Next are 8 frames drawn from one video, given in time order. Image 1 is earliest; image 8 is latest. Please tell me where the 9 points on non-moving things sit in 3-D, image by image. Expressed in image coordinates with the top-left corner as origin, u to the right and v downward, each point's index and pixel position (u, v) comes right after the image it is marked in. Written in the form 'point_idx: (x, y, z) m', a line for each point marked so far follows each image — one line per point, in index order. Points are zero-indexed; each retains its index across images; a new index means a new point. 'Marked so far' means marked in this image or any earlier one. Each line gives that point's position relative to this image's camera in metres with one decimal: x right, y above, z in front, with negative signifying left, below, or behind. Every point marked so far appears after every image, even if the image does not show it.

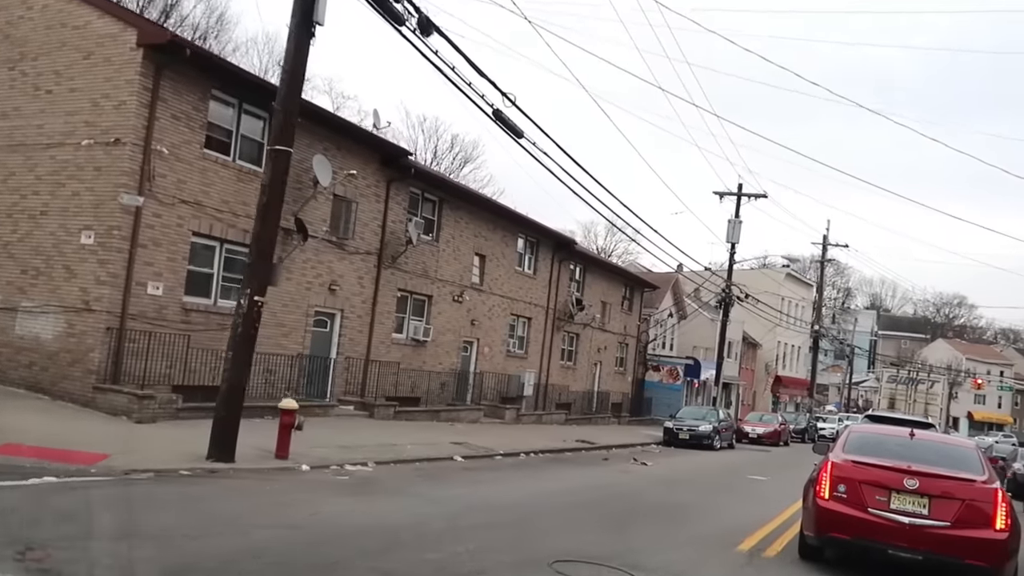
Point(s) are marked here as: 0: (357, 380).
0: (-3.8, -2.3, +19.6) m
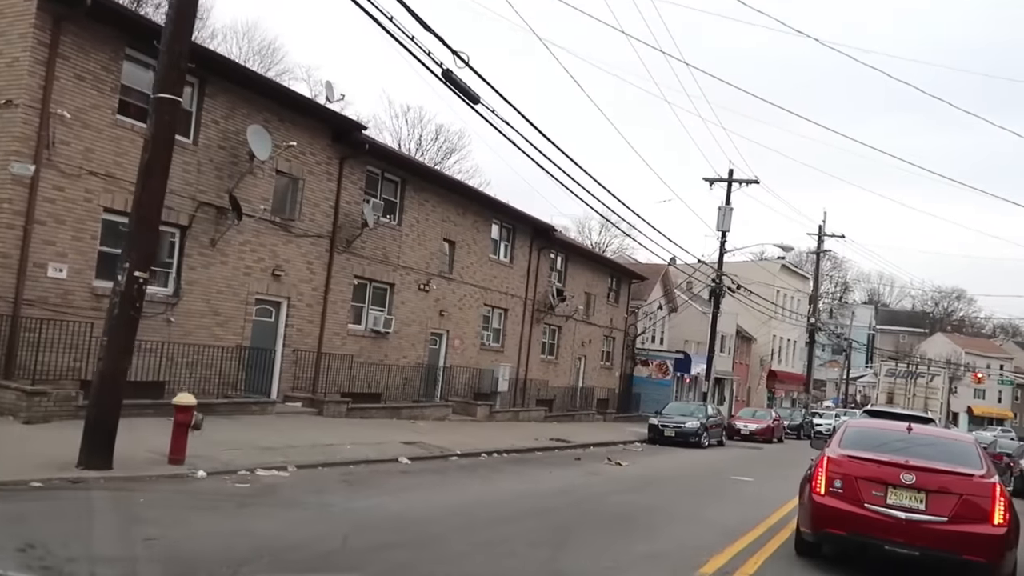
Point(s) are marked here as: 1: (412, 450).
0: (-4.6, -2.0, +18.0) m
1: (-1.8, -2.9, +14.3) m
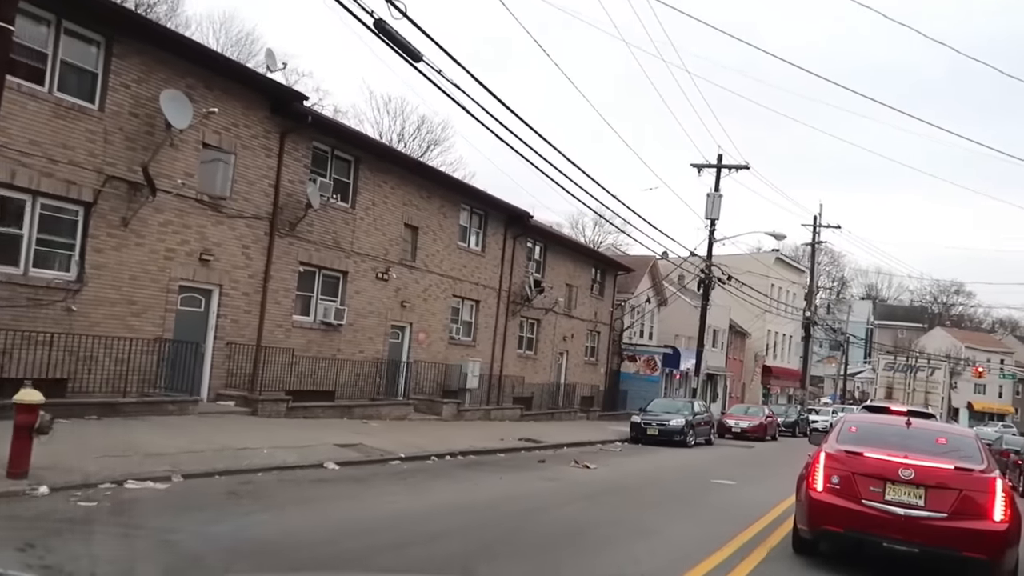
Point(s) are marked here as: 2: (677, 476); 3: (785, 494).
0: (-5.5, -1.7, +16.3) m
1: (-2.6, -2.6, +12.6) m
2: (+3.3, -3.7, +15.5) m
3: (+5.3, -4.0, +15.2) m
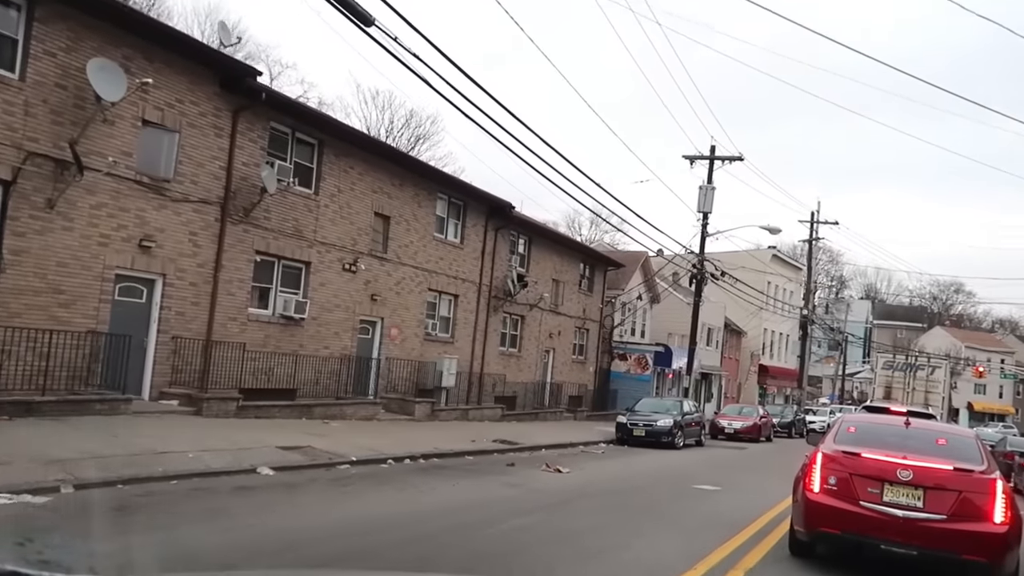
0: (-6.1, -1.5, +15.1) m
1: (-3.2, -2.4, +11.4) m
2: (+2.7, -3.5, +14.3) m
3: (+4.7, -3.8, +14.1) m
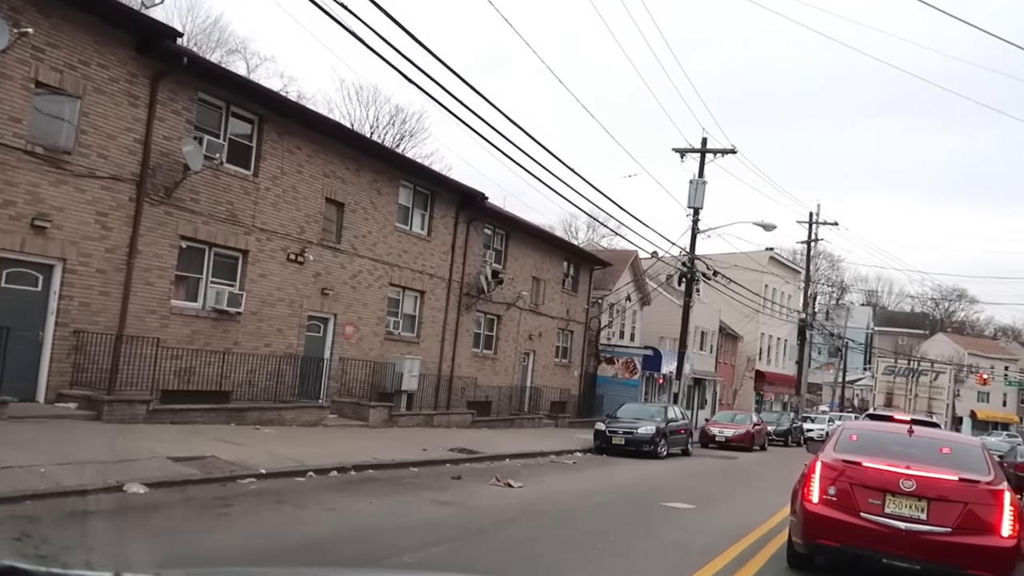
0: (-6.9, -1.3, +13.3) m
1: (-4.1, -2.2, +9.6) m
2: (+1.8, -3.3, +12.5) m
3: (+3.8, -3.6, +12.3) m
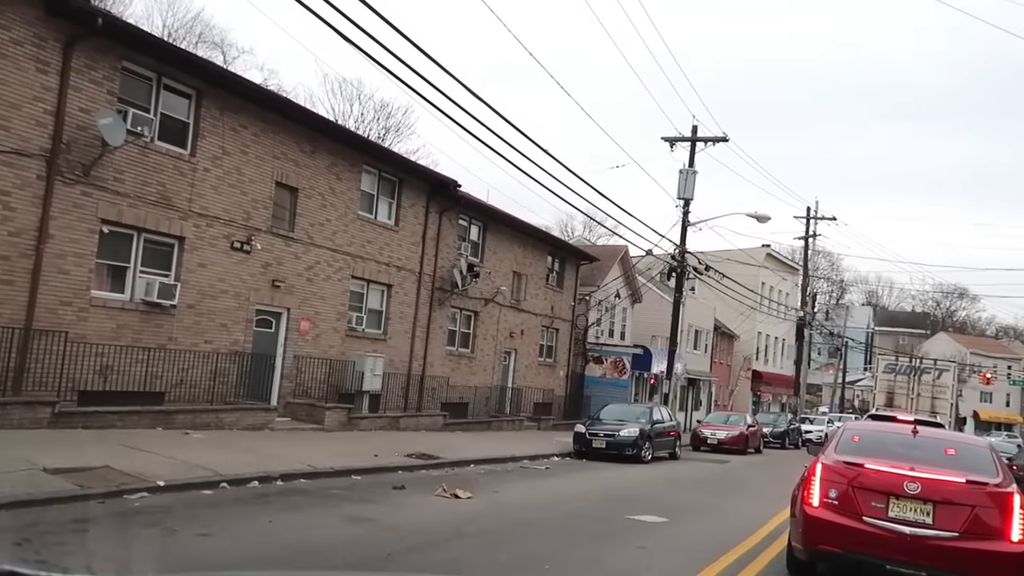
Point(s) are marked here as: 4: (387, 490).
0: (-7.6, -1.1, +11.9) m
1: (-4.8, -2.0, +8.2) m
2: (+1.1, -3.1, +11.1) m
3: (+3.1, -3.3, +10.8) m
4: (-1.7, -2.8, +10.8) m
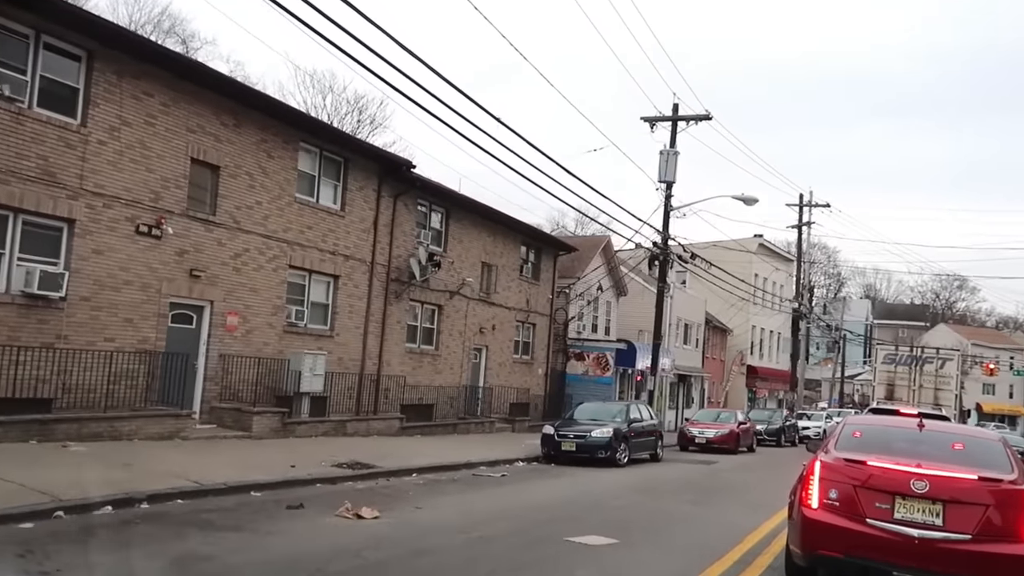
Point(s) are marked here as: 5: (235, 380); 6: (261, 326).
0: (-8.6, -1.0, +9.9) m
1: (-5.7, -1.8, +6.2) m
2: (+0.2, -2.7, +9.1) m
3: (+2.3, -3.0, +8.9) m
4: (-2.6, -2.5, +8.9) m
5: (-5.5, -1.9, +15.9) m
6: (-5.3, -0.8, +16.5) m
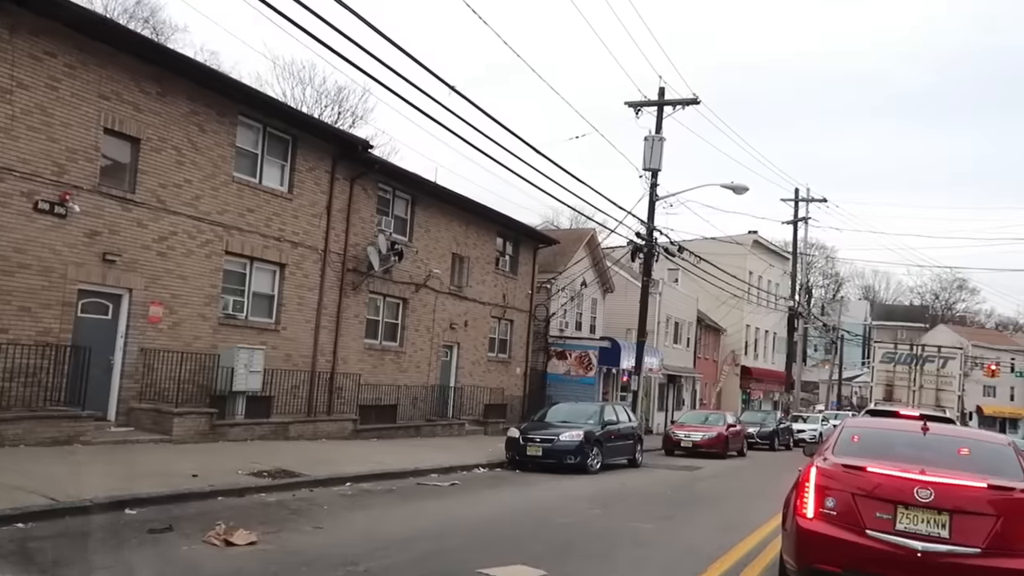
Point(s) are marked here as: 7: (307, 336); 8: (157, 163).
0: (-9.4, -0.7, +8.3) m
1: (-6.5, -1.5, +4.6) m
2: (-0.5, -2.5, +7.5) m
3: (+1.5, -2.7, +7.2) m
4: (-3.4, -2.2, +7.3) m
5: (-6.3, -1.6, +14.3) m
6: (-6.1, -0.6, +14.9) m
7: (-4.6, -1.1, +17.8) m
8: (-6.3, +2.2, +14.2) m
